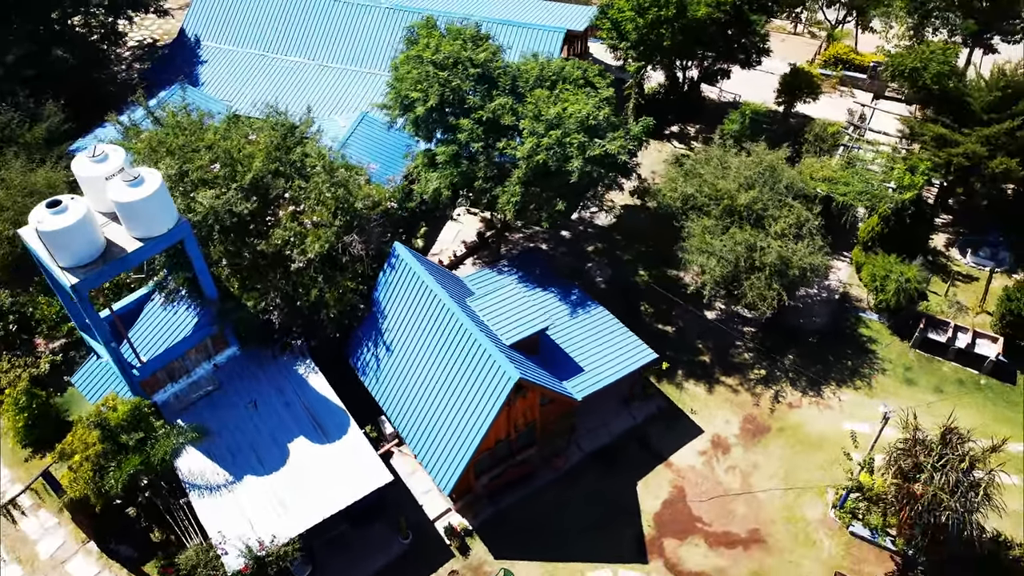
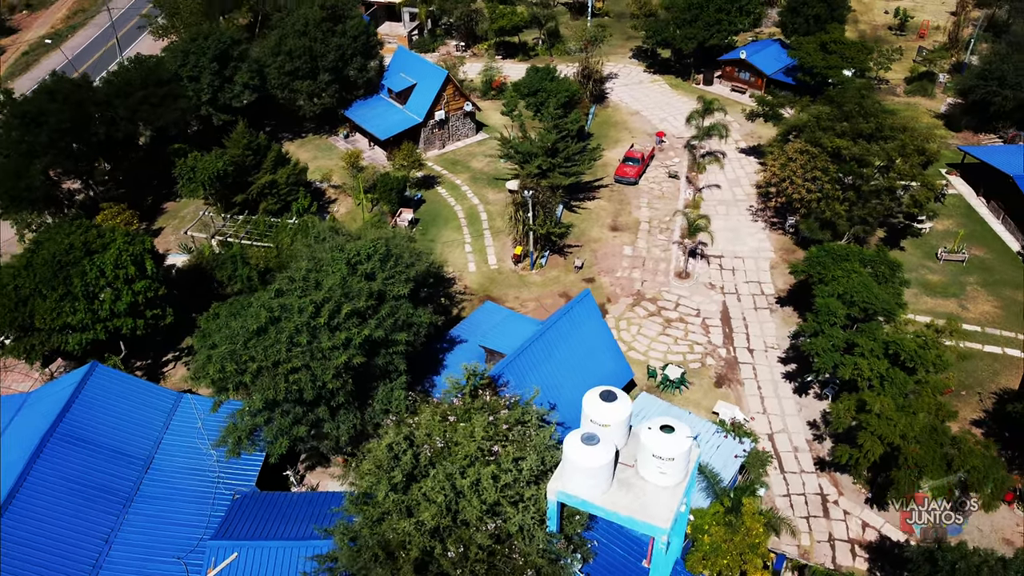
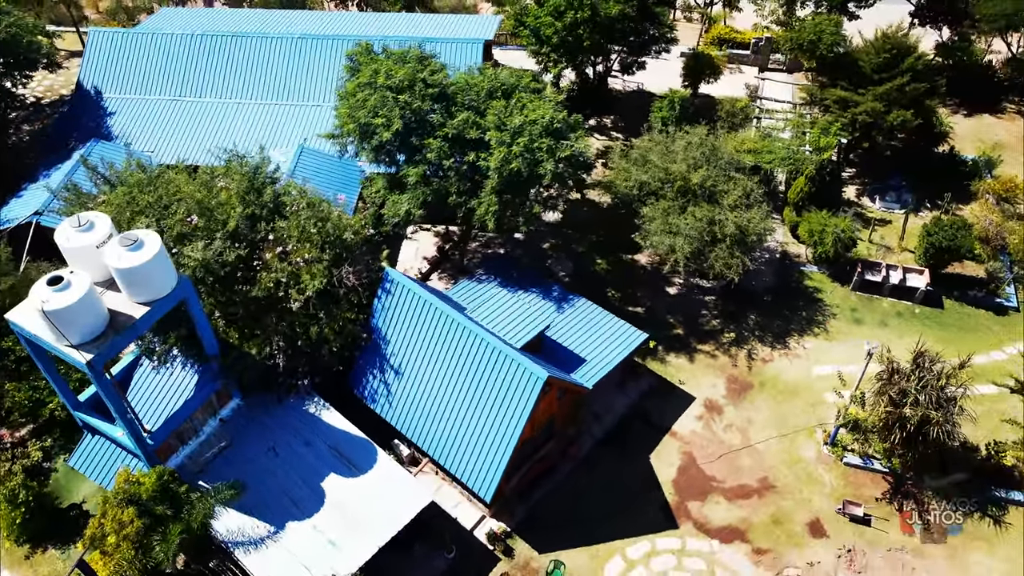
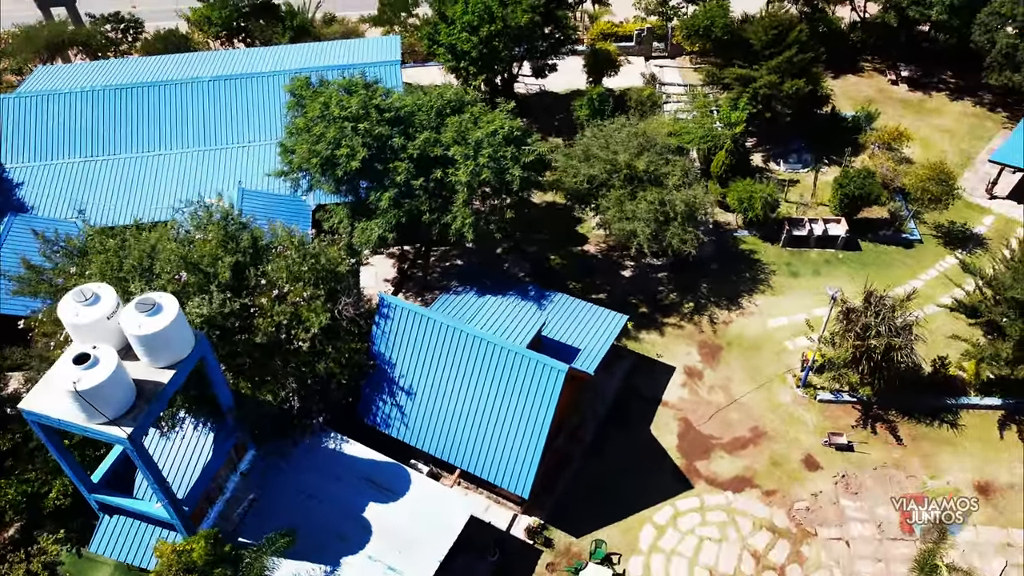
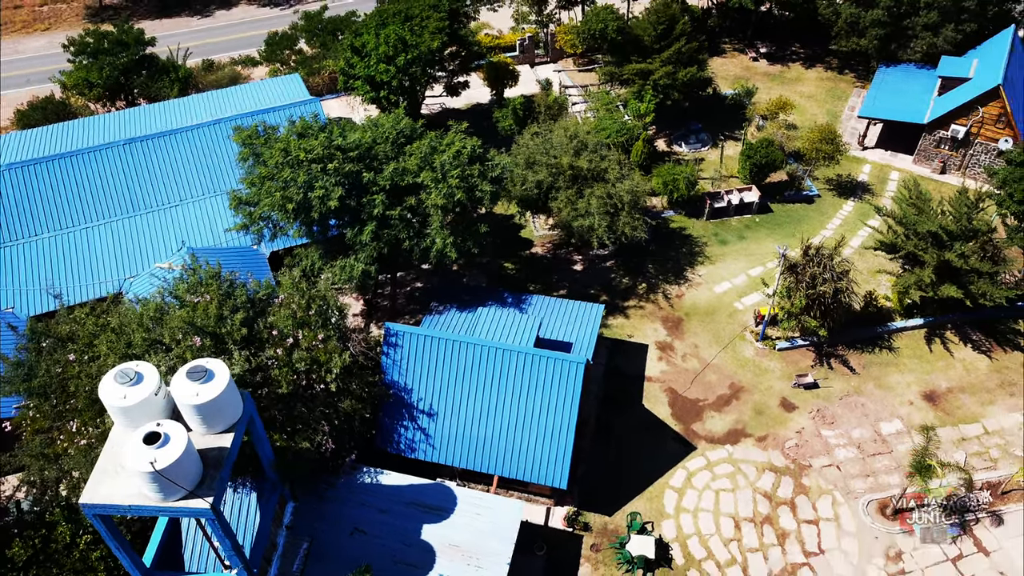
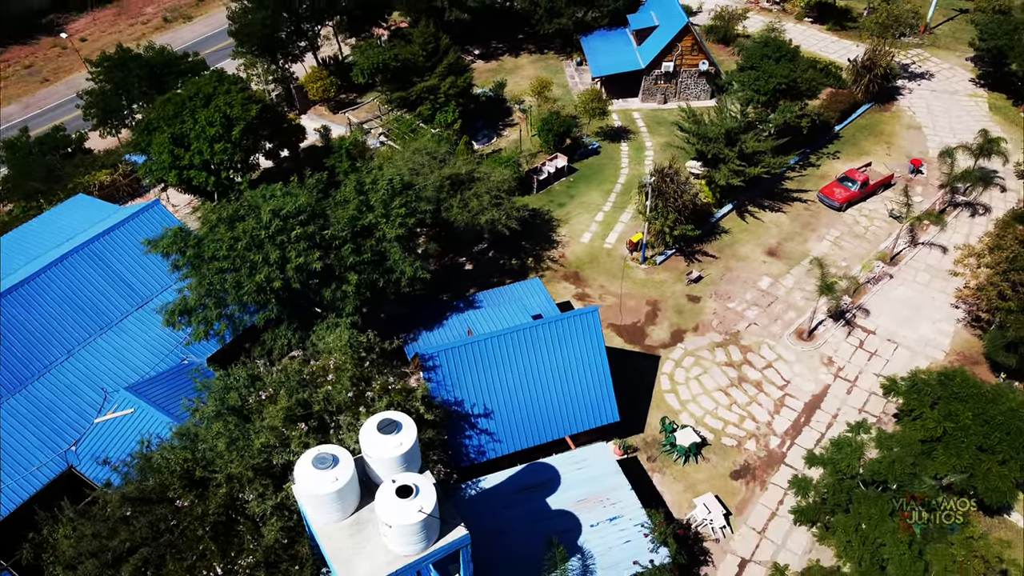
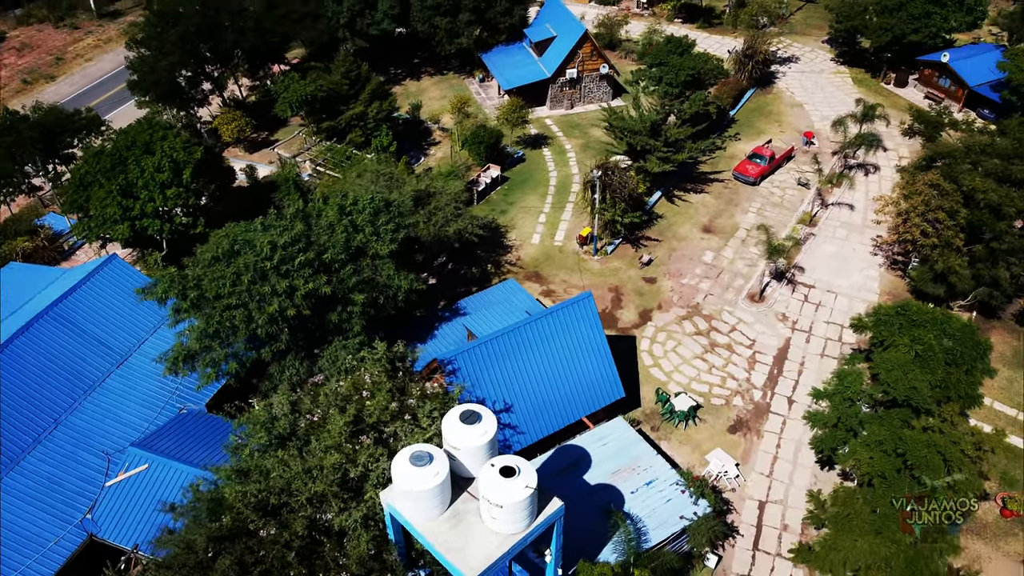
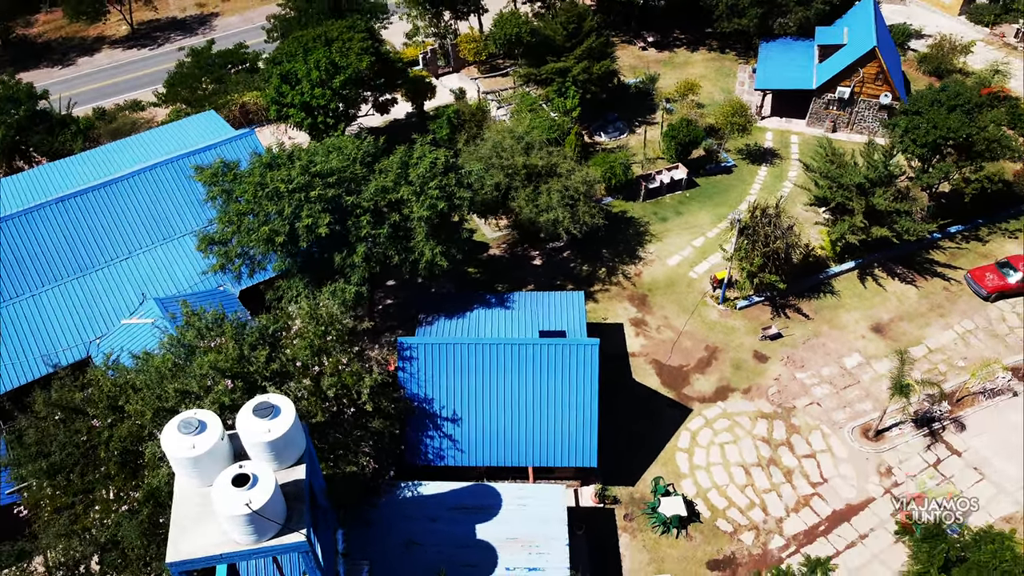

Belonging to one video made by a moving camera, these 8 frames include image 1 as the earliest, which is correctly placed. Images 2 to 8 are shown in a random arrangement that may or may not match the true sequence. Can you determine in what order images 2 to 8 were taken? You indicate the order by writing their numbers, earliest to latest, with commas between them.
3, 4, 5, 8, 6, 7, 2
